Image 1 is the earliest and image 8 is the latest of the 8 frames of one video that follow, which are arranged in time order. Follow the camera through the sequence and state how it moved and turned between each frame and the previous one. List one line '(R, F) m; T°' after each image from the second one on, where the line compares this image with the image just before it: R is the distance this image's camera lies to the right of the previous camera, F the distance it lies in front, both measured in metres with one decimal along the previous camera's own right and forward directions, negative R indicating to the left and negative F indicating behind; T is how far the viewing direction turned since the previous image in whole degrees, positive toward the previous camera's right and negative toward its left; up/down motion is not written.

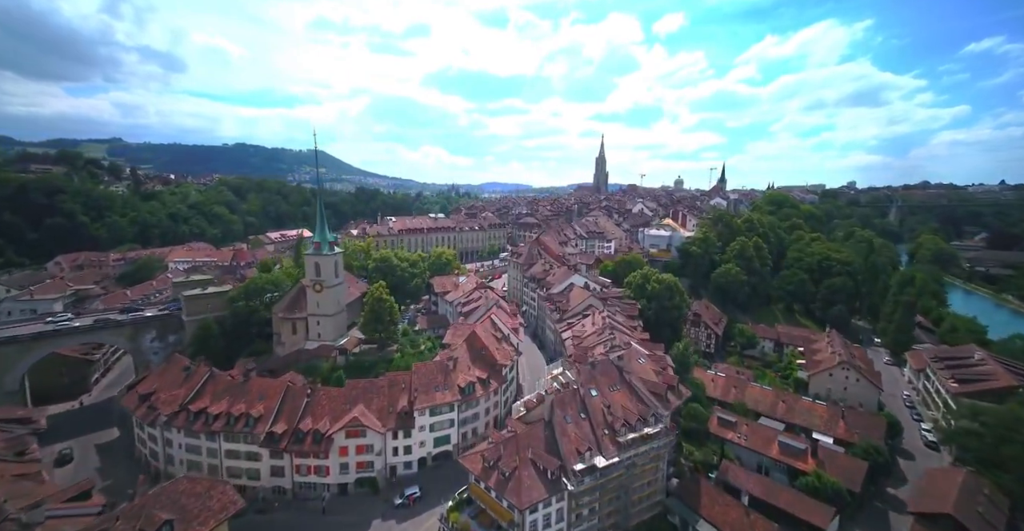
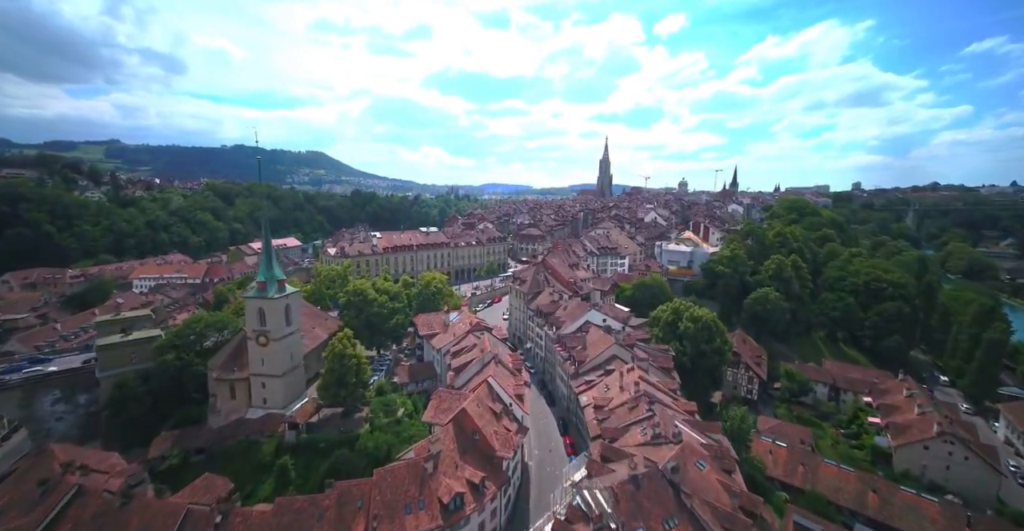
(-0.1, +7.8) m; 0°
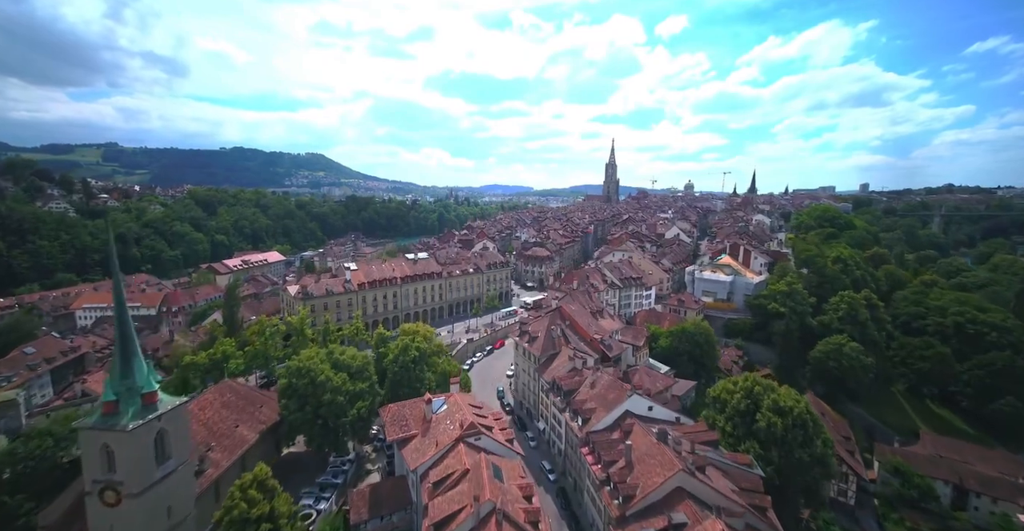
(-0.4, +10.2) m; 0°
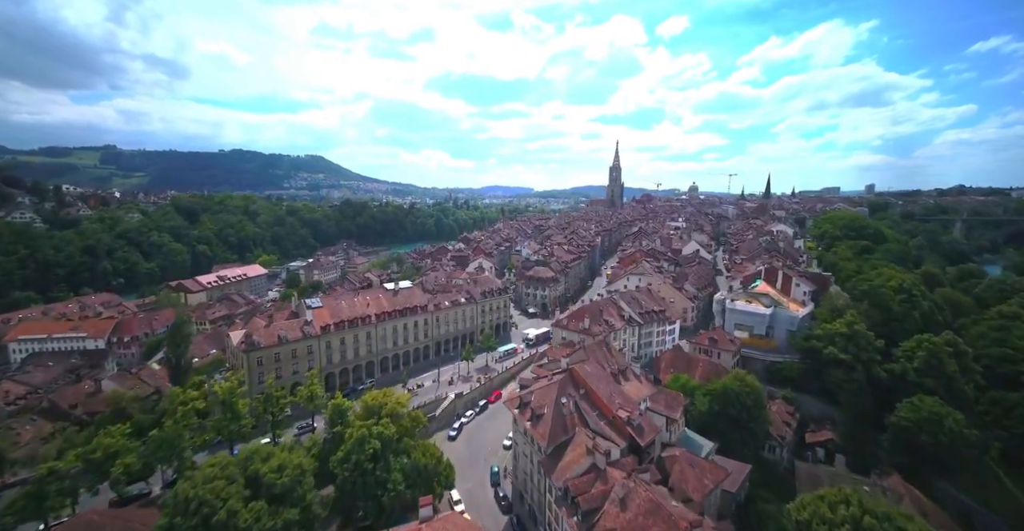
(+0.2, +8.1) m; 0°
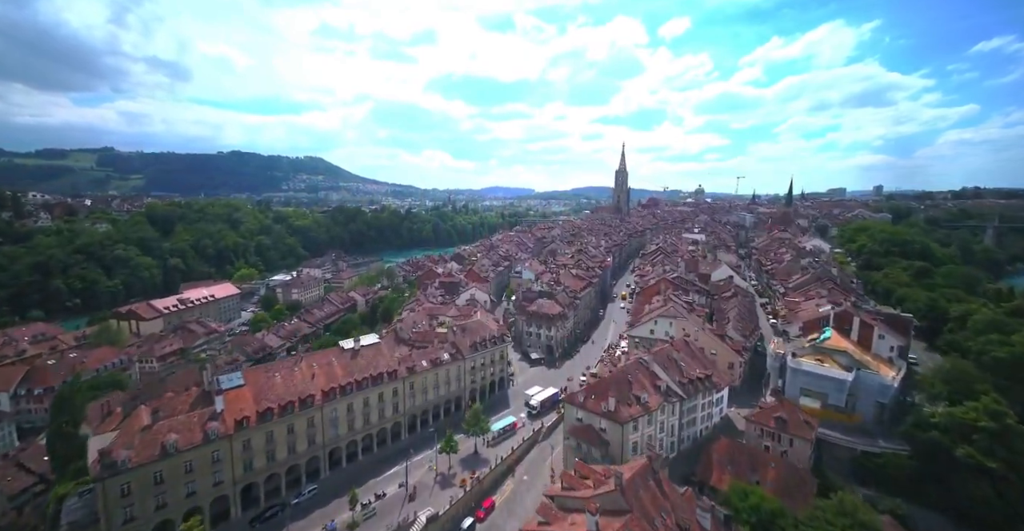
(+0.3, +10.5) m; 0°
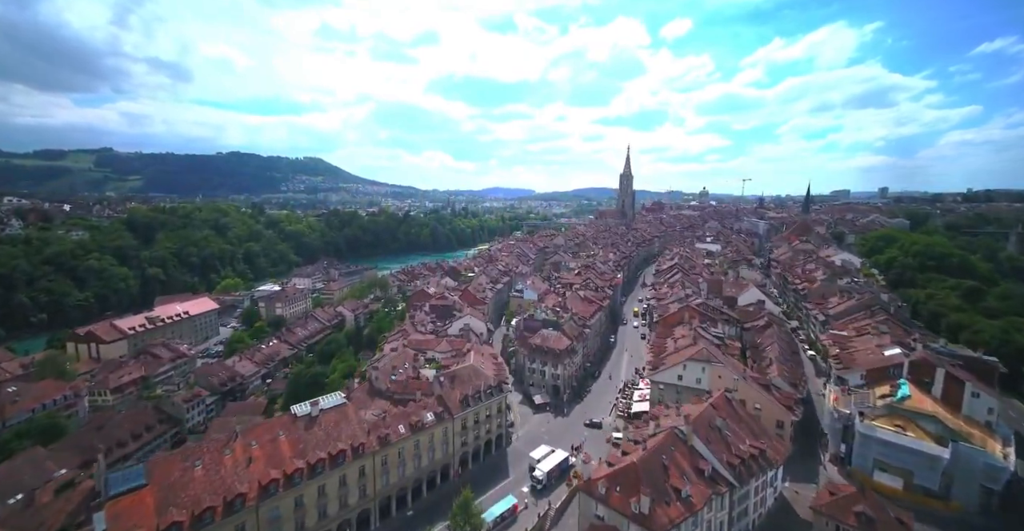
(+0.1, +7.0) m; 0°
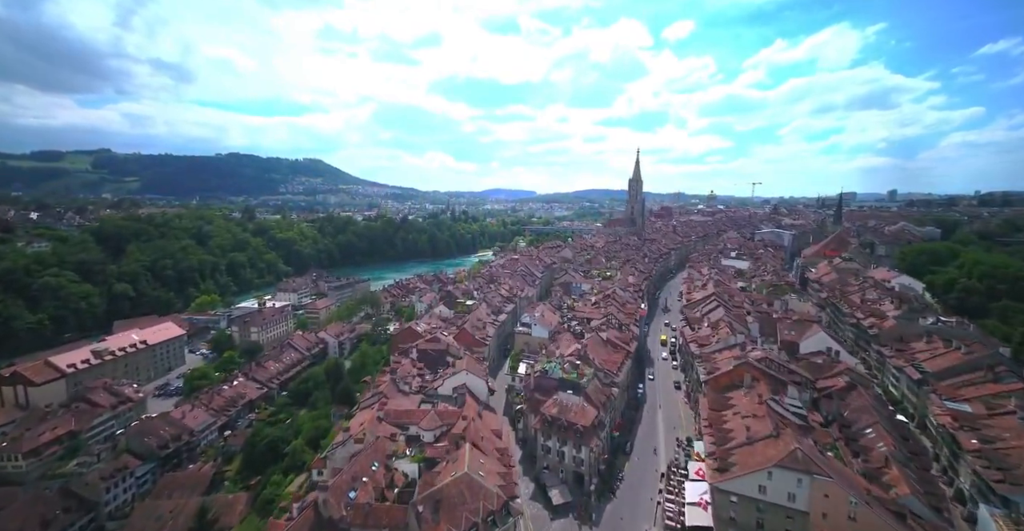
(-0.6, +10.2) m; 0°
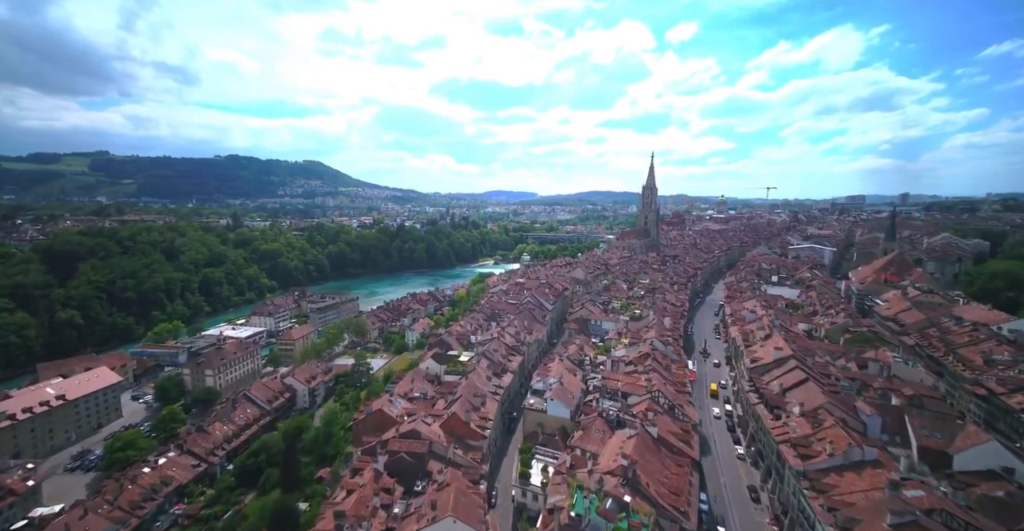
(-0.6, +13.7) m; 0°
